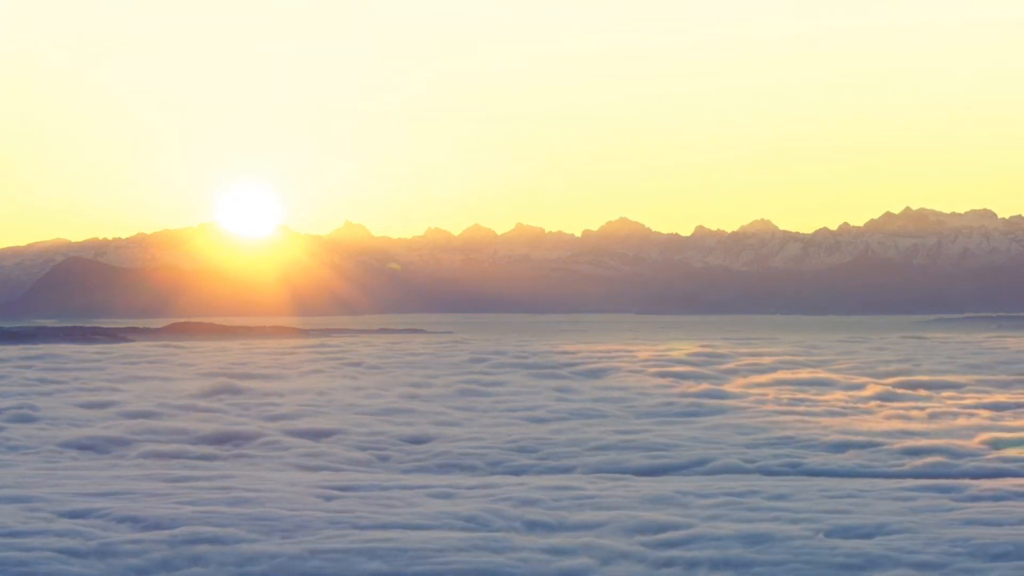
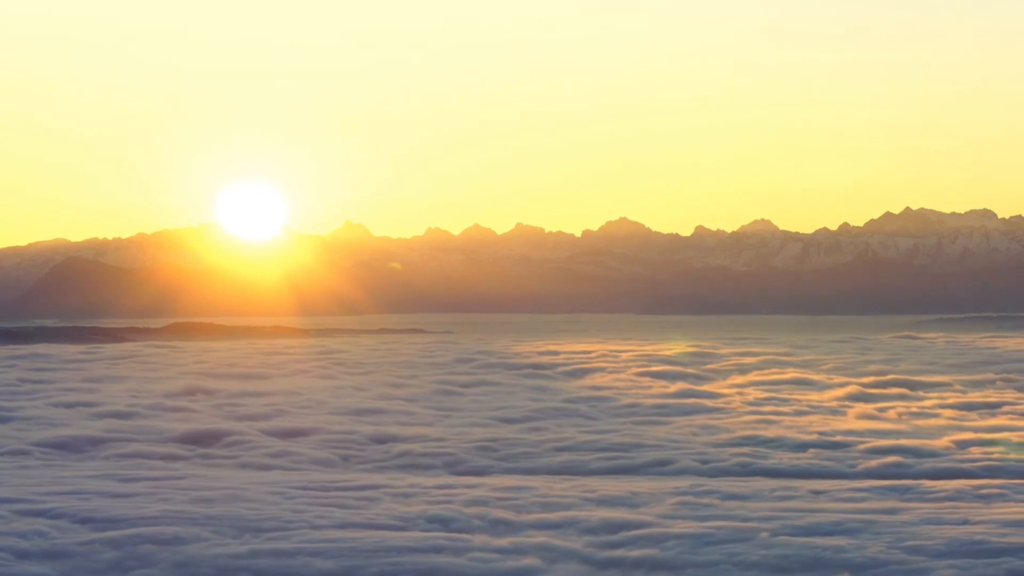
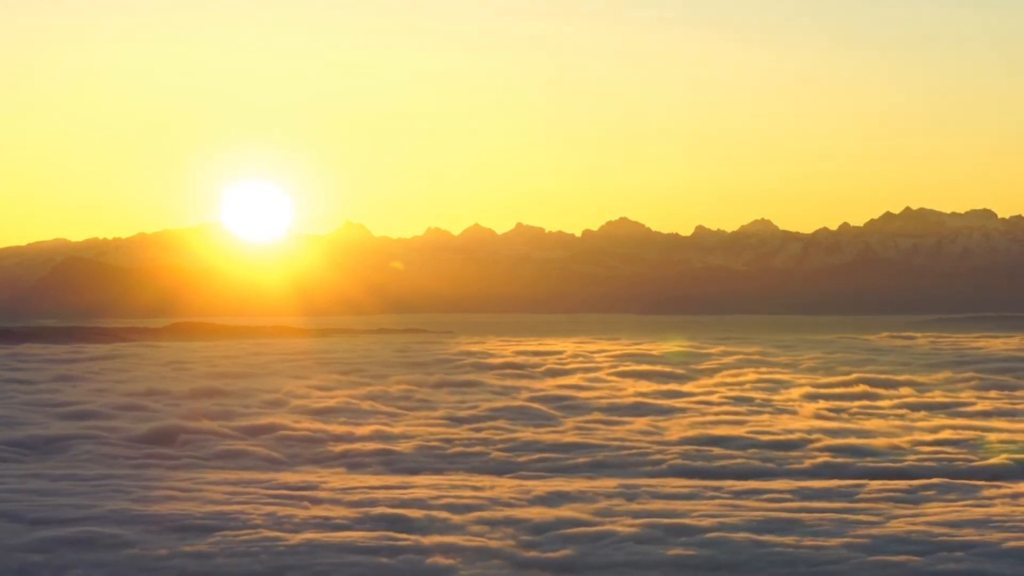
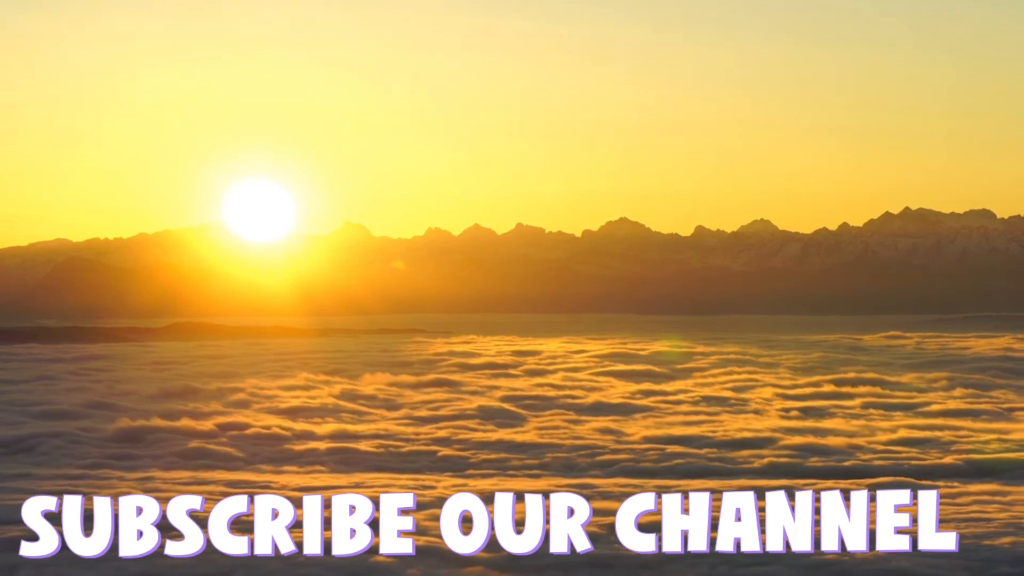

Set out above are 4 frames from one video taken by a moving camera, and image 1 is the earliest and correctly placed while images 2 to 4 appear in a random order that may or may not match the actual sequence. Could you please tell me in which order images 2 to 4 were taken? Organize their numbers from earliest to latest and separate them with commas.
2, 3, 4
